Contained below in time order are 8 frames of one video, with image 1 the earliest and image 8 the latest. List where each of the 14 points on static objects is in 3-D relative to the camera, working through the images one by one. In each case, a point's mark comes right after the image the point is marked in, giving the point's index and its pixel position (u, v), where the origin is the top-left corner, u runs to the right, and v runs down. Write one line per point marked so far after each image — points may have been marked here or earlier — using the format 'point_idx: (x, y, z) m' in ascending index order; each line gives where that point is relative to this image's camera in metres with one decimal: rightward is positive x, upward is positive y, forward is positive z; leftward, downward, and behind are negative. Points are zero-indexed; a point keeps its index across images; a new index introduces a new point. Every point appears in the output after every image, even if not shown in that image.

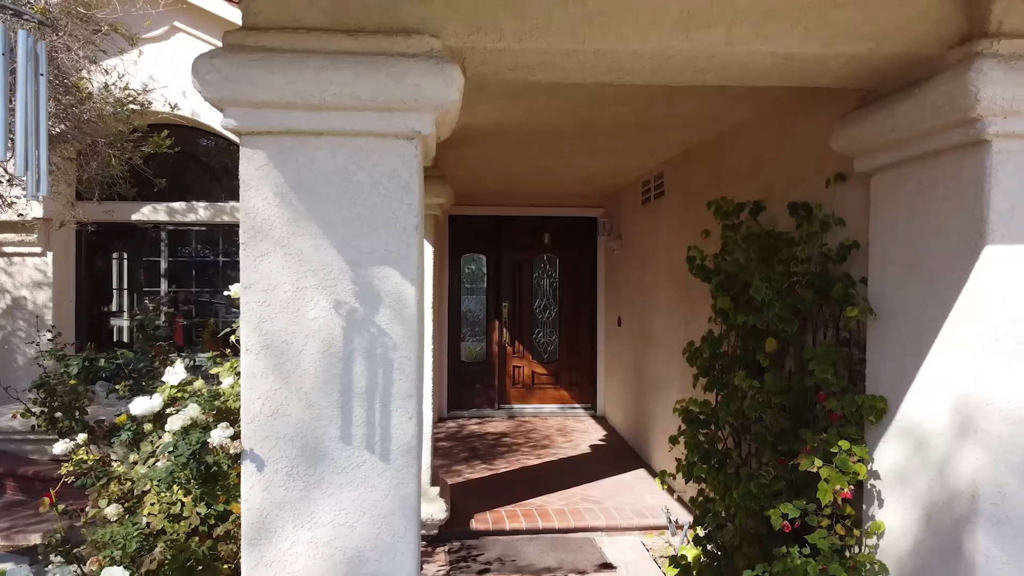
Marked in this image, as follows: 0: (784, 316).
0: (+1.3, -0.1, +3.4) m
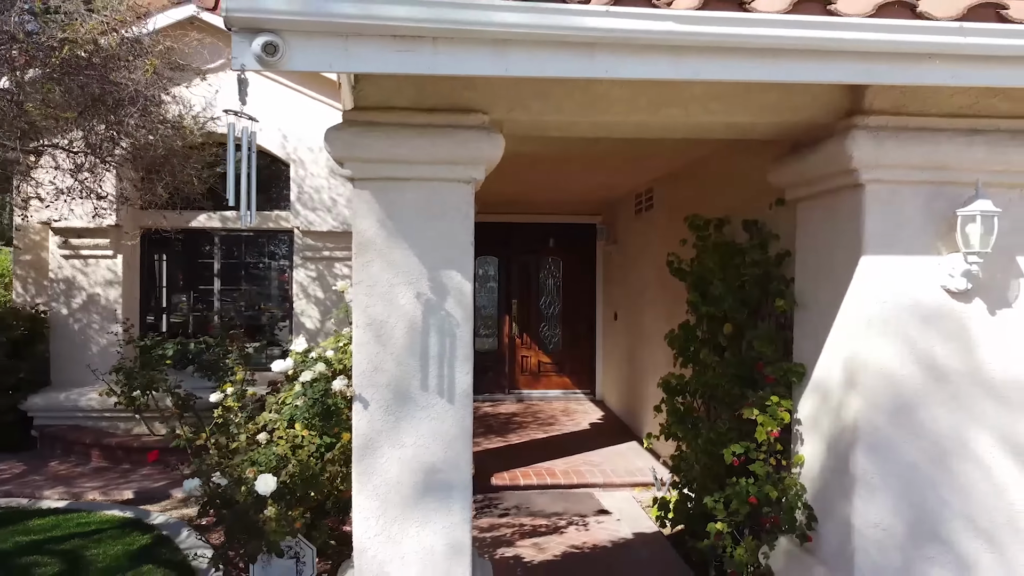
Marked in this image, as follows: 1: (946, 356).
0: (+1.4, -0.1, +4.5) m
1: (+2.1, -0.3, +3.5) m
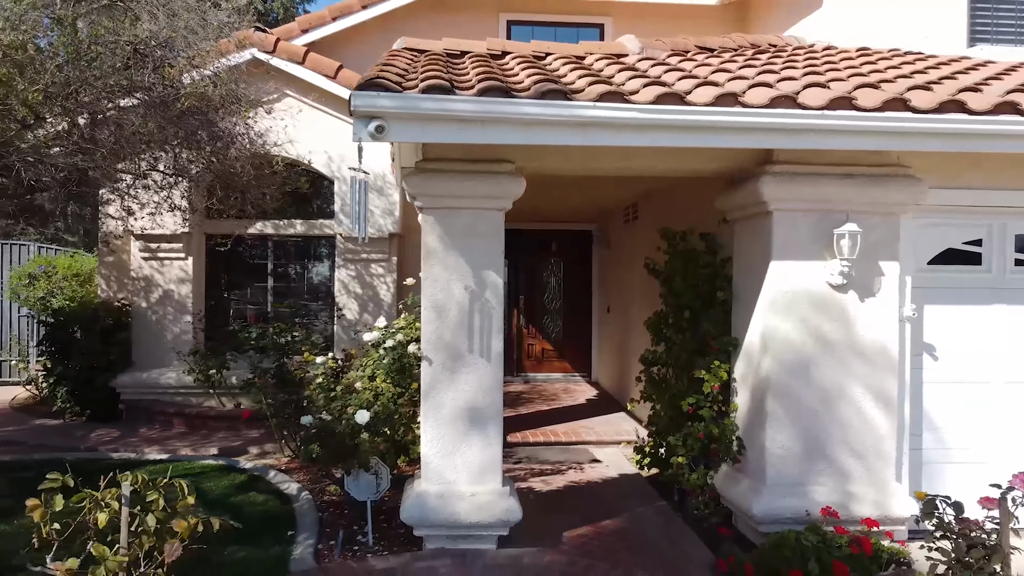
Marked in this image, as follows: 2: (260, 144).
0: (+1.5, -0.1, +6.1) m
1: (+2.3, -0.3, +5.1) m
2: (-3.2, +1.9, +8.9) m
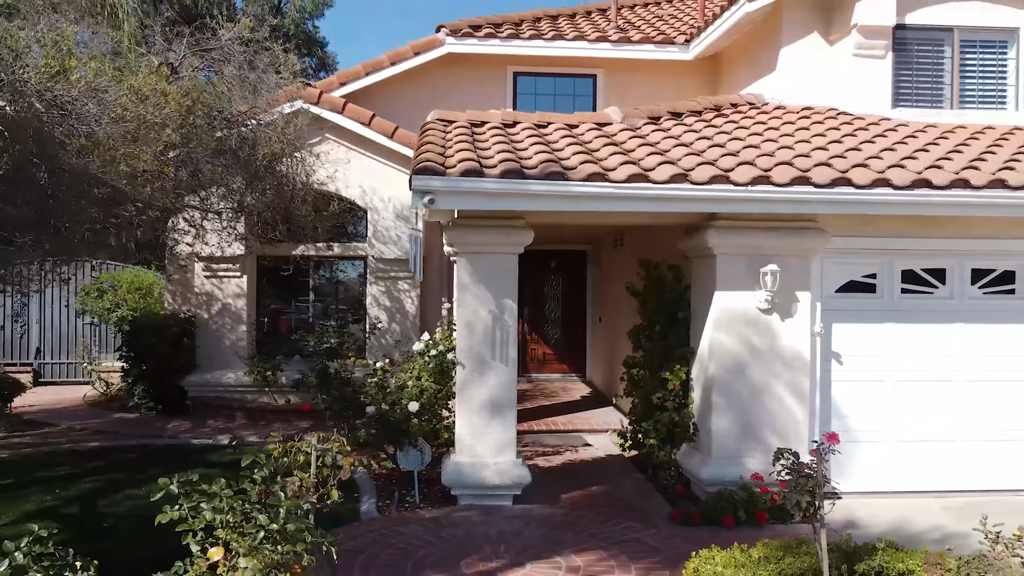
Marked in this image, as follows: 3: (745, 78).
0: (+1.6, -0.3, +7.9) m
1: (+2.4, -0.5, +7.0) m
2: (-3.1, +1.7, +10.7) m
3: (+3.7, +3.3, +11.4) m
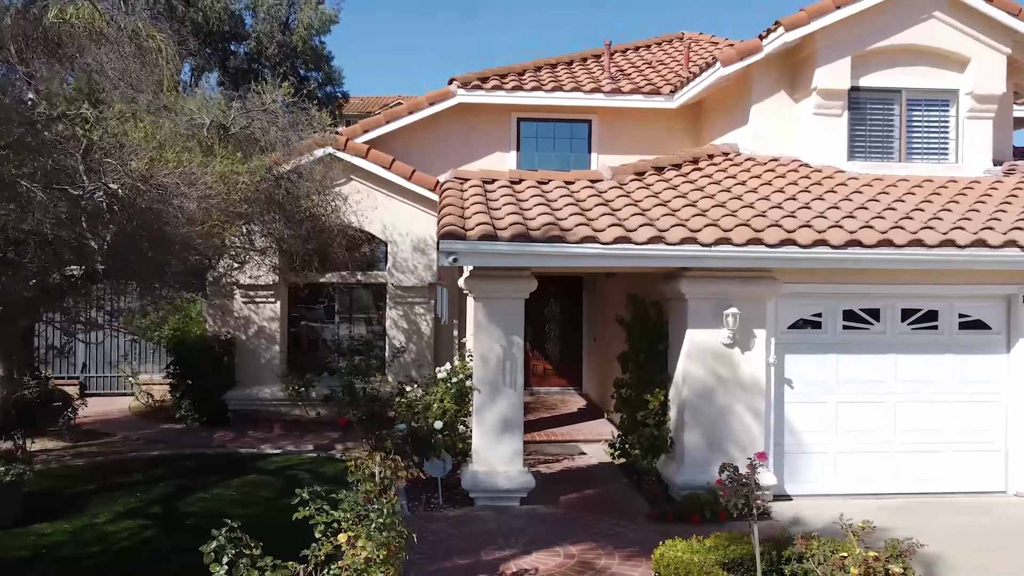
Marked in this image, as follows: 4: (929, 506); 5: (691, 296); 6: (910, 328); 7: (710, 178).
0: (+1.7, -0.8, +9.4) m
1: (+2.5, -1.0, +8.4) m
2: (-3.0, +1.2, +12.2) m
3: (+3.8, +2.9, +12.9) m
4: (+4.9, -2.6, +8.5) m
5: (+2.1, -0.1, +8.4) m
6: (+4.9, -0.5, +8.9) m
7: (+2.9, +1.6, +10.5) m
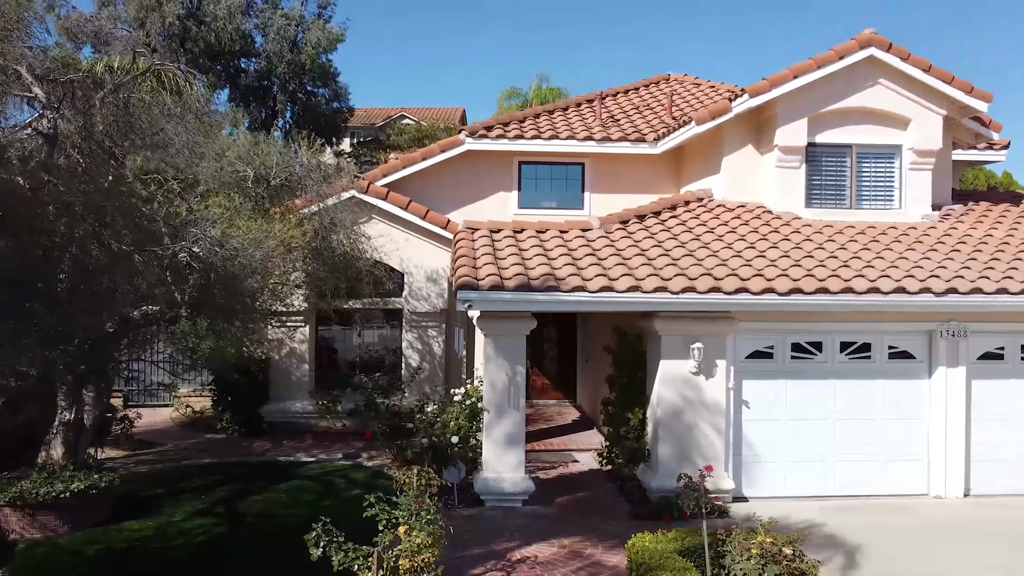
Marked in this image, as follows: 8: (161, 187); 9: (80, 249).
0: (+1.8, -1.3, +11.2) m
1: (+2.5, -1.5, +10.2) m
2: (-3.0, +0.7, +13.9) m
3: (+3.8, +2.3, +14.6) m
4: (+5.0, -3.1, +10.3) m
5: (+2.1, -0.6, +10.1) m
6: (+4.9, -1.0, +10.6) m
7: (+2.9, +1.0, +12.2) m
8: (-5.0, +1.5, +10.6) m
9: (-4.9, +0.4, +8.3) m
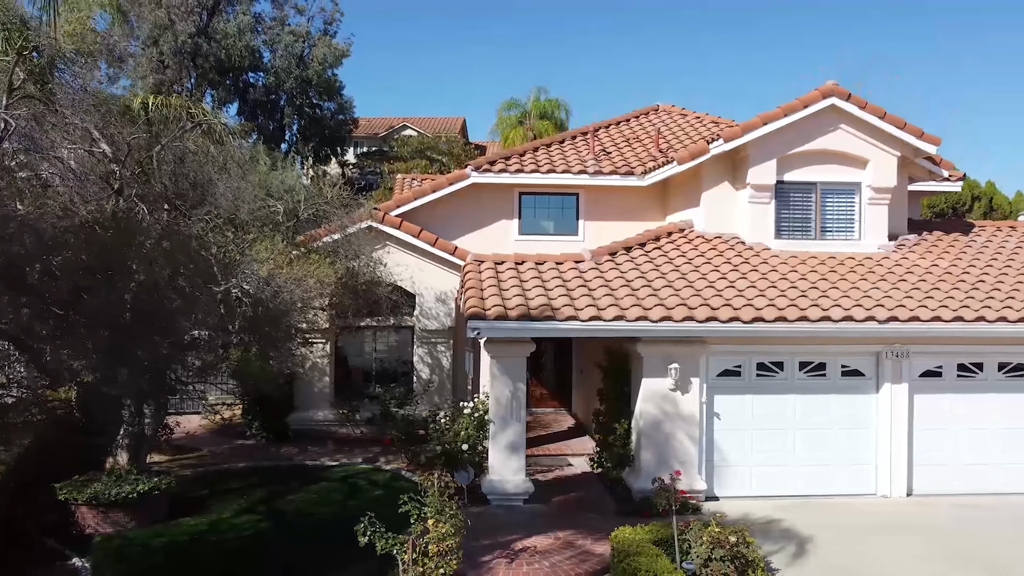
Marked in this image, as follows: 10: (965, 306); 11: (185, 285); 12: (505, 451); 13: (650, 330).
0: (+1.8, -1.8, +12.8) m
1: (+2.6, -2.0, +11.8) m
2: (-3.0, +0.2, +15.5) m
3: (+3.8, +1.9, +16.2) m
4: (+5.0, -3.6, +11.9) m
5: (+2.2, -1.1, +11.7) m
6: (+5.0, -1.5, +12.2) m
7: (+3.0, +0.6, +13.8) m
8: (-5.0, +1.0, +12.2) m
9: (-4.8, -0.1, +9.9) m
10: (+7.6, -0.3, +12.1) m
11: (-4.6, +0.1, +10.3) m
12: (-0.1, -2.7, +11.8) m
13: (+2.2, -0.7, +11.4) m
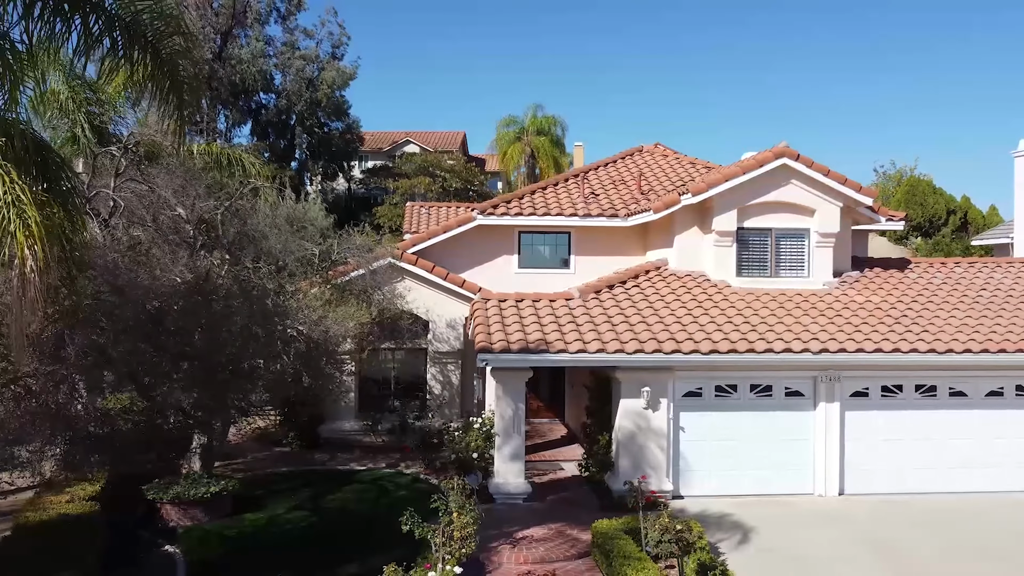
0: (+1.8, -2.5, +15.4) m
1: (+2.6, -2.7, +14.4) m
2: (-2.9, -0.5, +18.1) m
3: (+3.8, +1.1, +18.8) m
4: (+5.1, -4.3, +14.5) m
5: (+2.2, -1.8, +14.3) m
6: (+5.0, -2.2, +14.8) m
7: (+3.0, -0.1, +16.4) m
8: (-5.0, +0.3, +14.7) m
9: (-4.8, -0.8, +12.5) m
10: (+7.7, -1.0, +14.8) m
11: (-4.6, -0.7, +12.9) m
12: (-0.1, -3.4, +14.3) m
13: (+2.2, -1.4, +14.0) m
